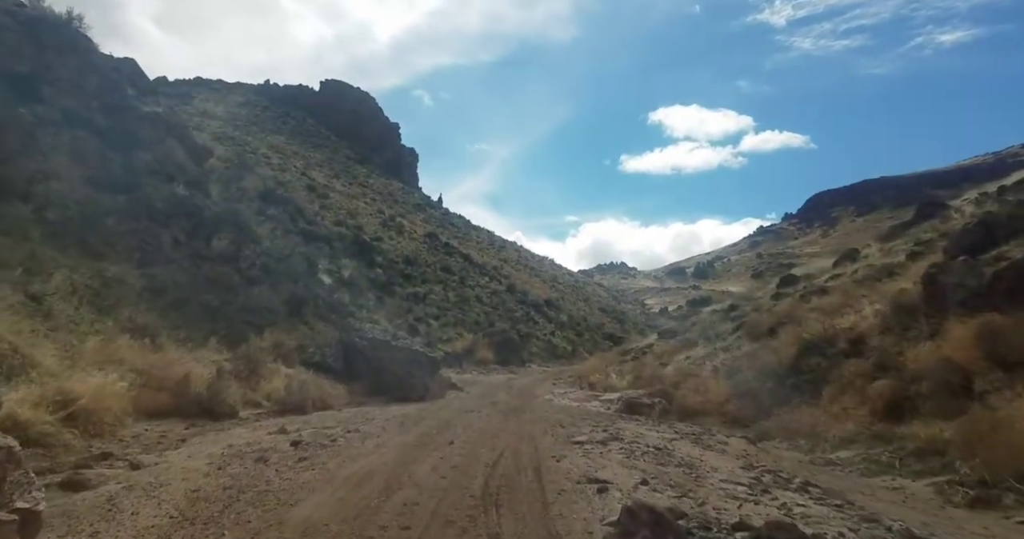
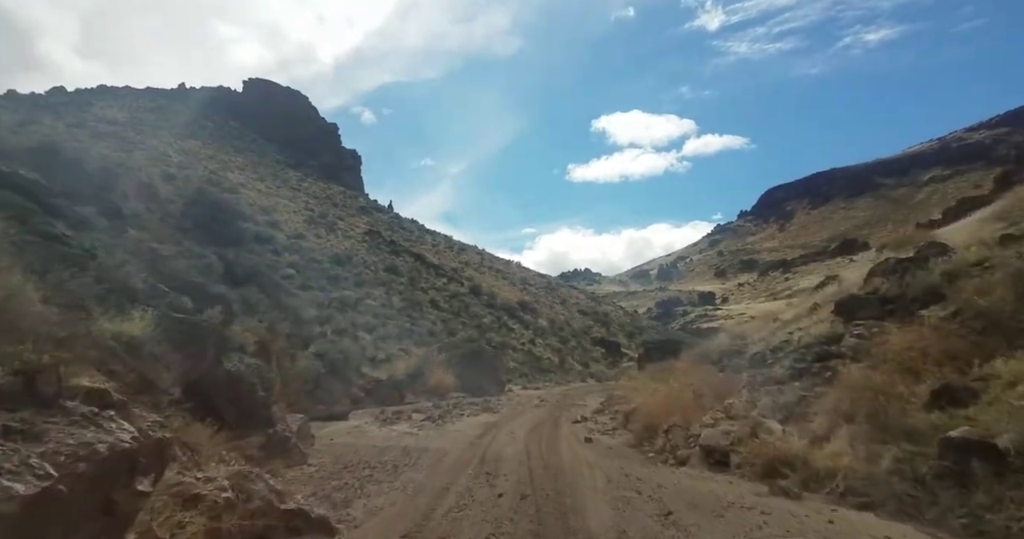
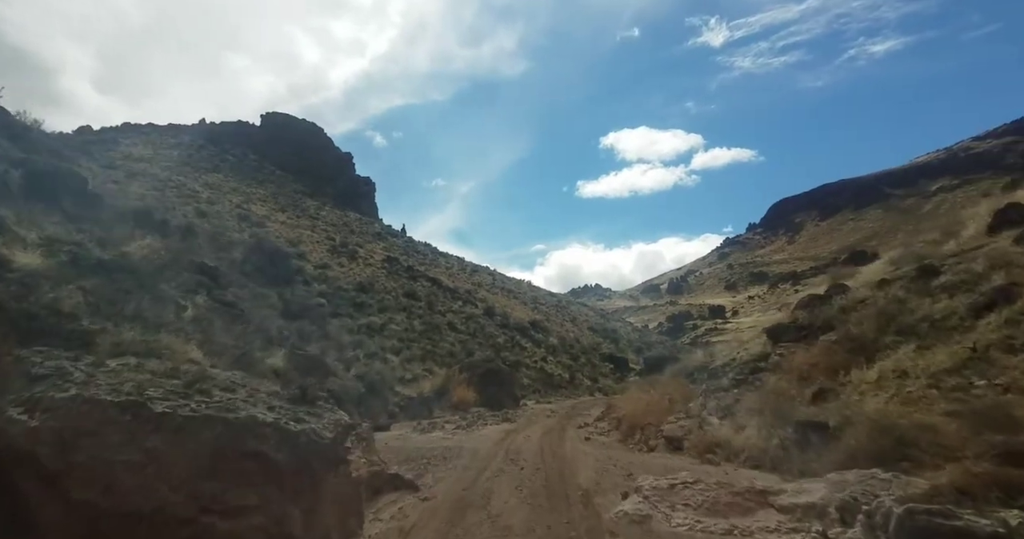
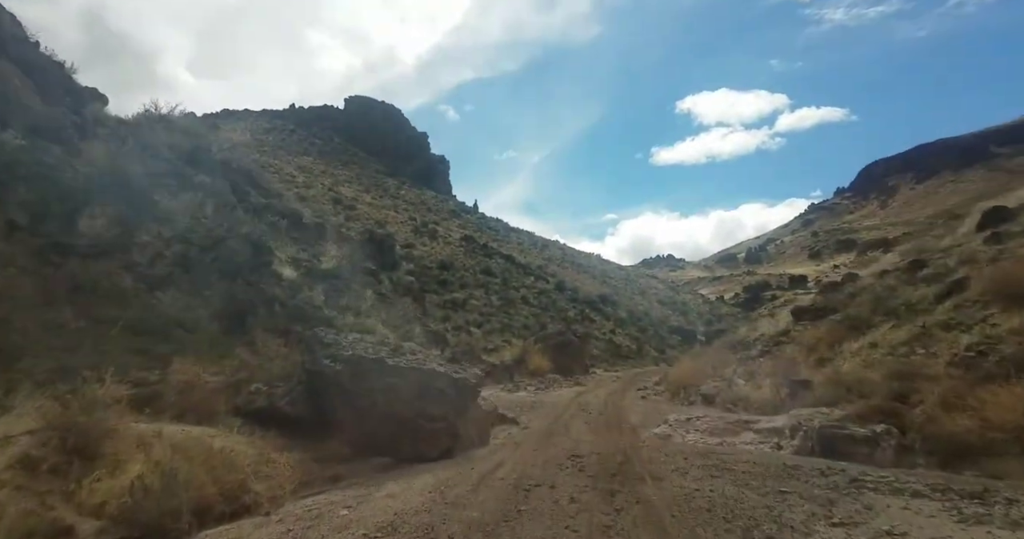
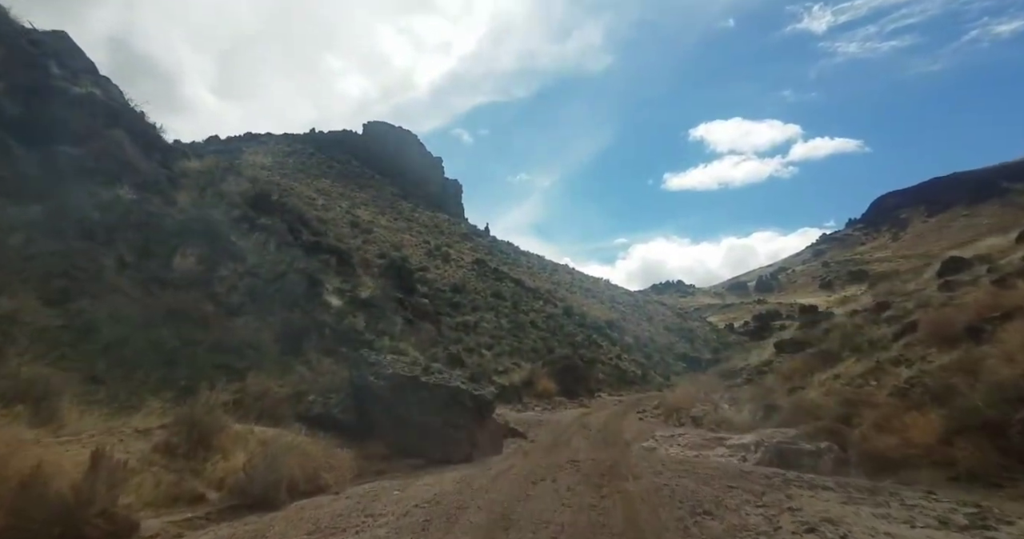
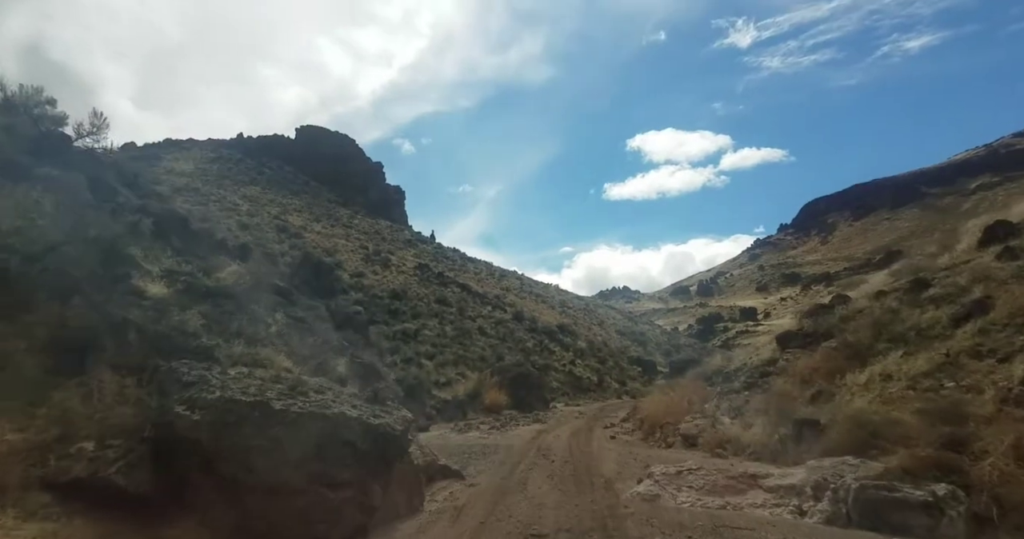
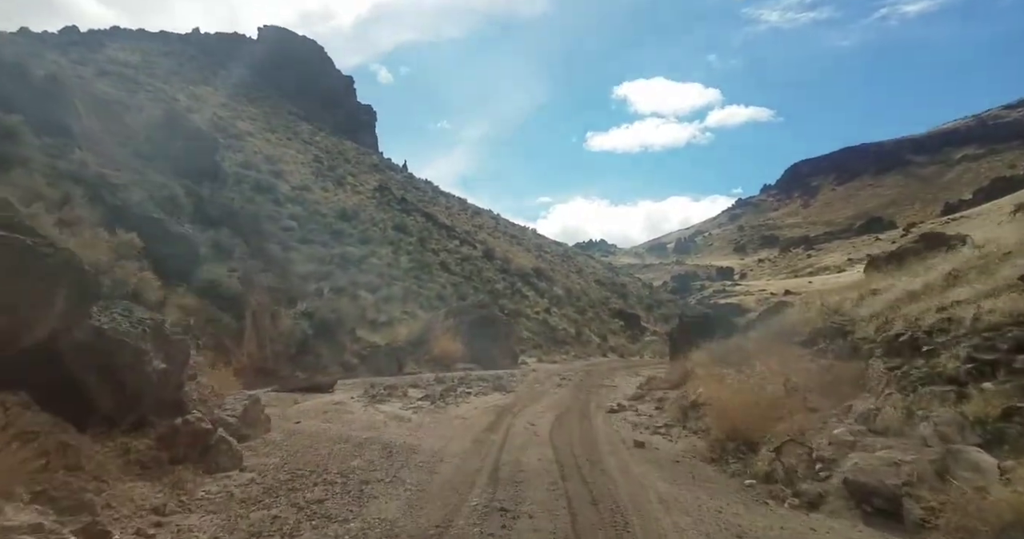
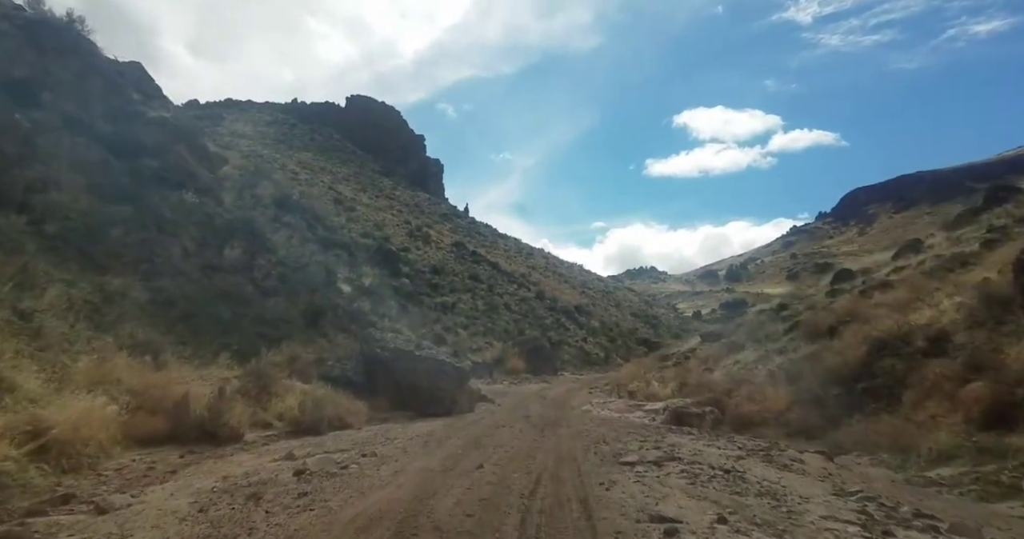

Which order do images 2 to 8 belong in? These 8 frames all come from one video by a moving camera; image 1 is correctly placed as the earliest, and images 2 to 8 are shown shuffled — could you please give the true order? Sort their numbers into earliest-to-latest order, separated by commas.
8, 5, 4, 6, 3, 2, 7
